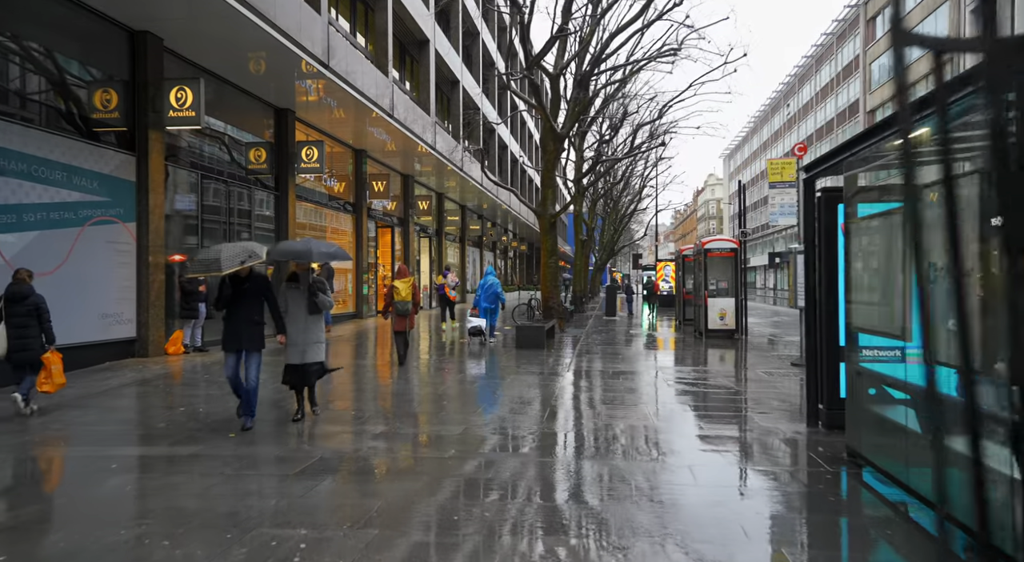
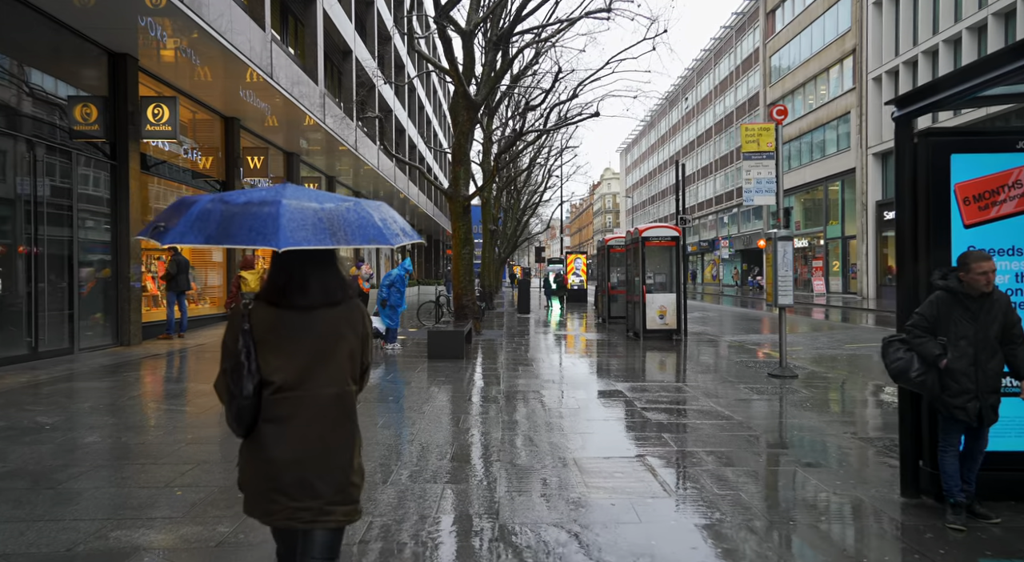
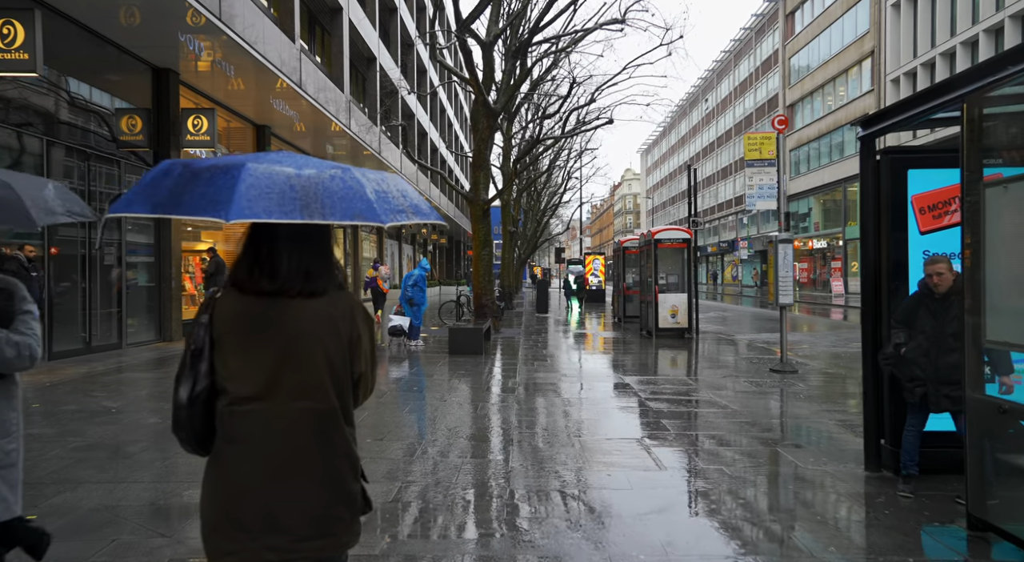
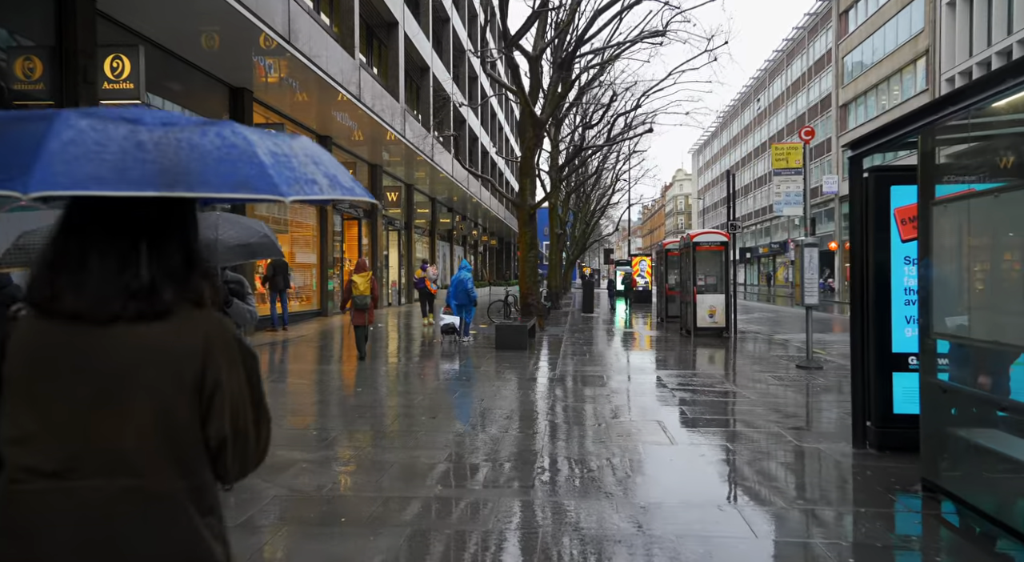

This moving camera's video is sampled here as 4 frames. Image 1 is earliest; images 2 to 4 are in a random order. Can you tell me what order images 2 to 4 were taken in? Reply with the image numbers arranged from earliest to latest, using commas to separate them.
4, 3, 2
